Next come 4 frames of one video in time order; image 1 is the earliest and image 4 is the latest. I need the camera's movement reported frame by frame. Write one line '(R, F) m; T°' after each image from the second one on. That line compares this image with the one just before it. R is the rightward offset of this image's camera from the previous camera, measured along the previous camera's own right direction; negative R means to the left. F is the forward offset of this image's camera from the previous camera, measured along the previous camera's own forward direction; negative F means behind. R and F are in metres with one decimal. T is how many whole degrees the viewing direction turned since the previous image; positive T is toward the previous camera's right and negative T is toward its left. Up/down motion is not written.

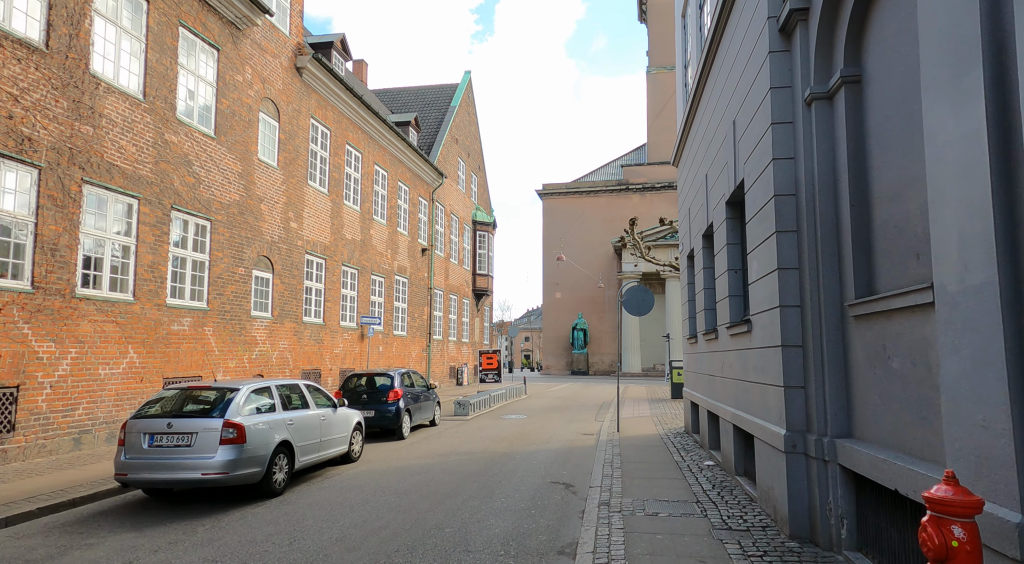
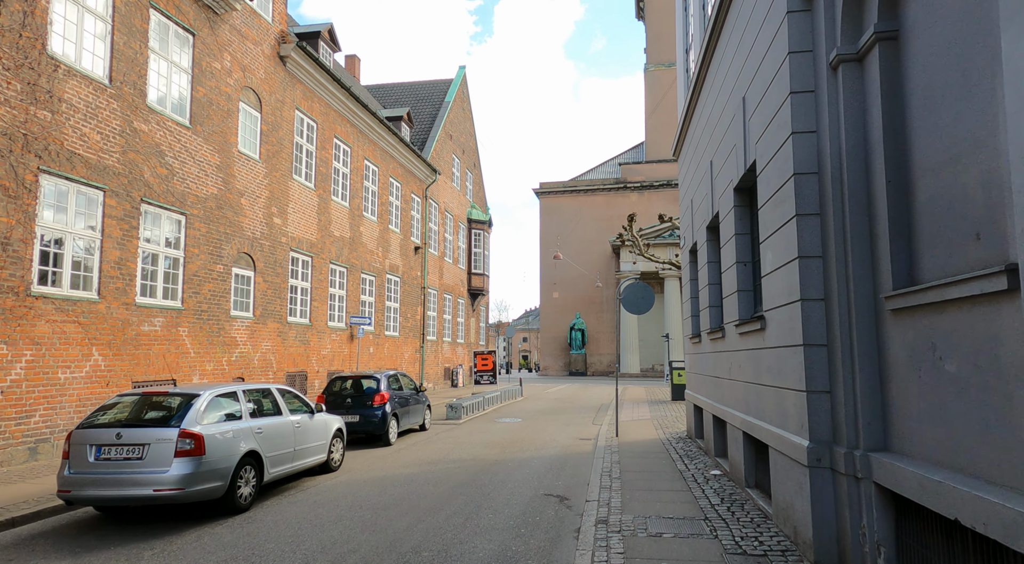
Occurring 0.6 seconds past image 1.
(+0.1, +0.7) m; 0°
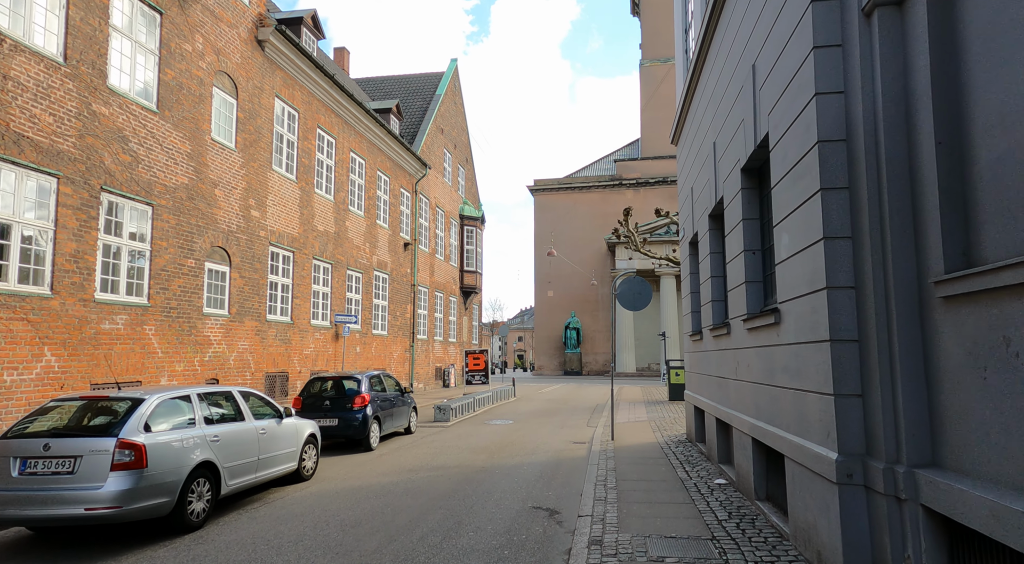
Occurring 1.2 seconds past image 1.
(+0.1, +0.8) m; 0°
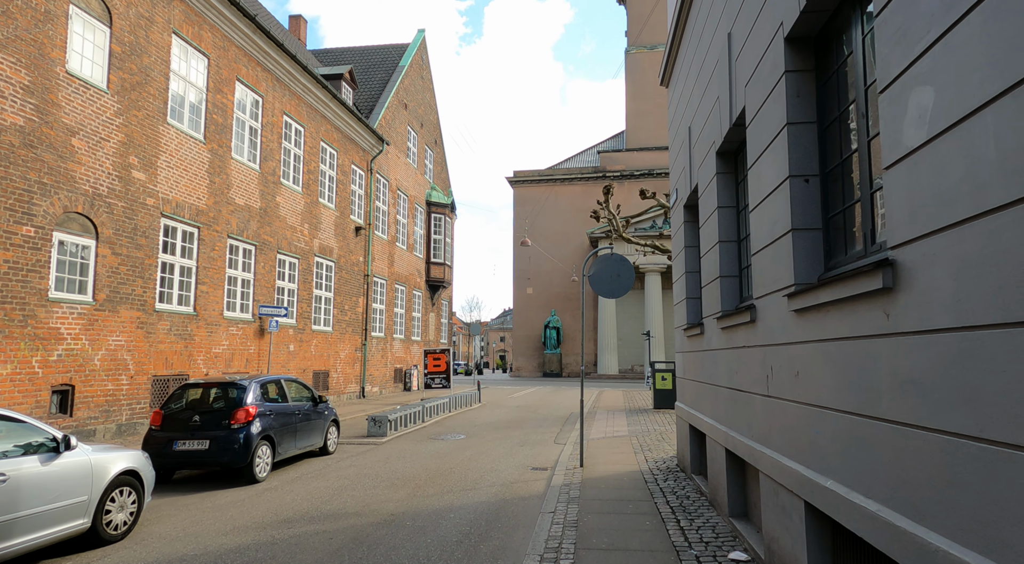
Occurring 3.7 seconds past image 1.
(+0.7, +3.1) m; +1°
